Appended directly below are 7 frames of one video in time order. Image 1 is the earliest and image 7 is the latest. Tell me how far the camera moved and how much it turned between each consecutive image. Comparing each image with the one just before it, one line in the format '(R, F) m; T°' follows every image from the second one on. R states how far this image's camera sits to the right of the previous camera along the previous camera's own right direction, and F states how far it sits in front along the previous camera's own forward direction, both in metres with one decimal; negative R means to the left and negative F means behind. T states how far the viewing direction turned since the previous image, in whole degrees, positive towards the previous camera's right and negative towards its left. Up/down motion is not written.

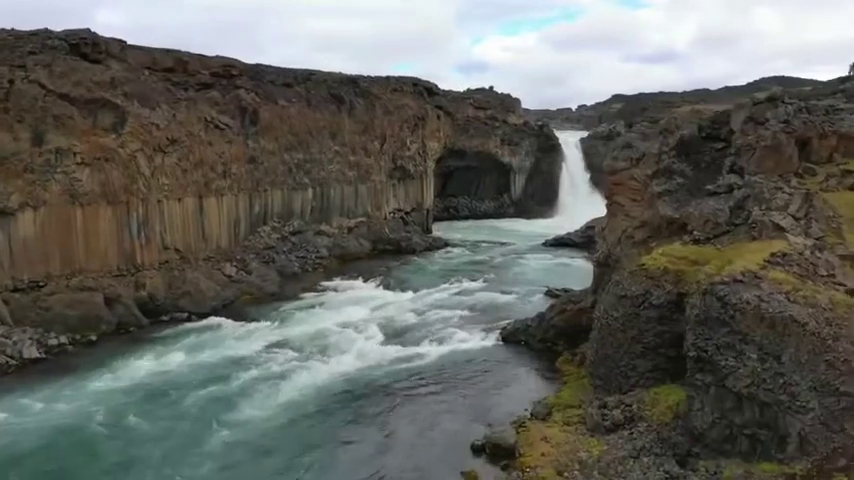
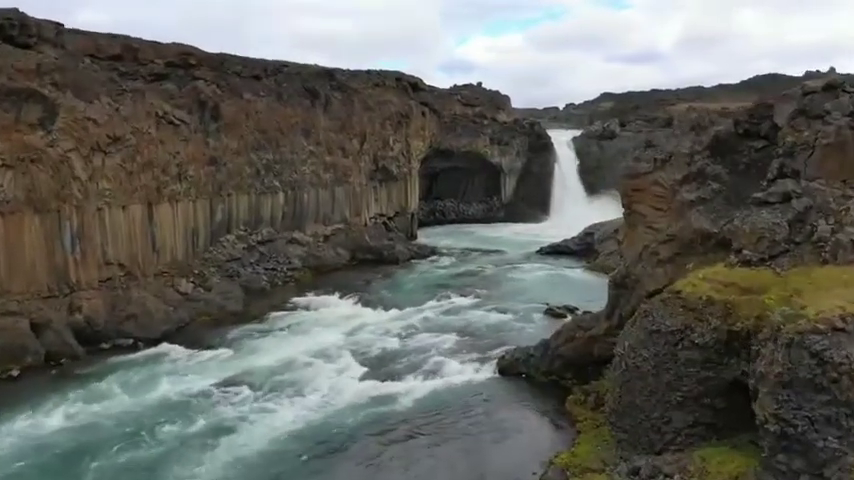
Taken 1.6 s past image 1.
(0.0, +3.0) m; +1°
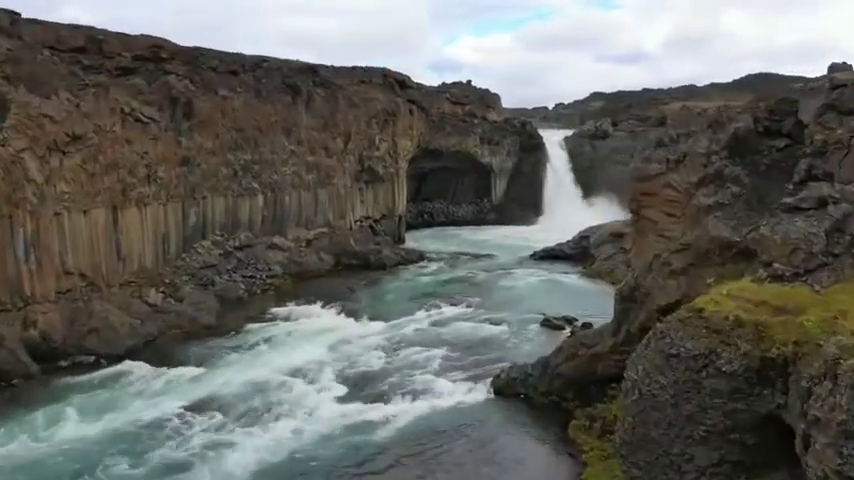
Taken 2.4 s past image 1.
(0.0, +1.5) m; +1°
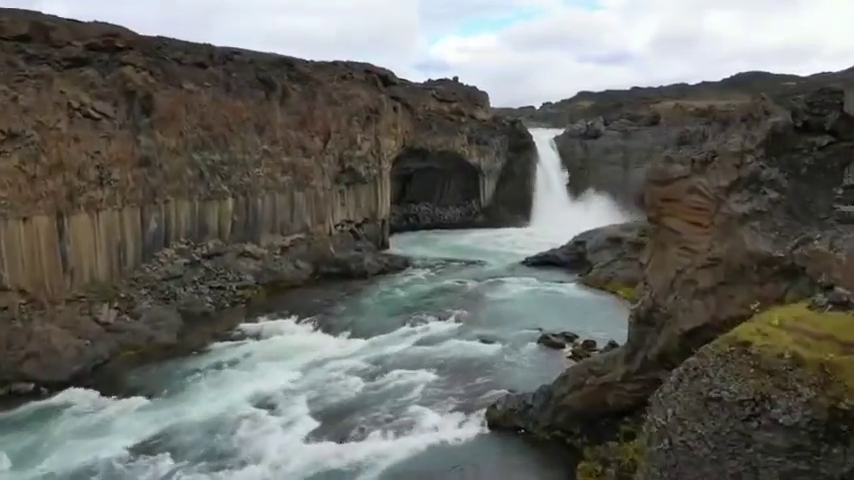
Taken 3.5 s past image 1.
(0.0, +2.0) m; +1°
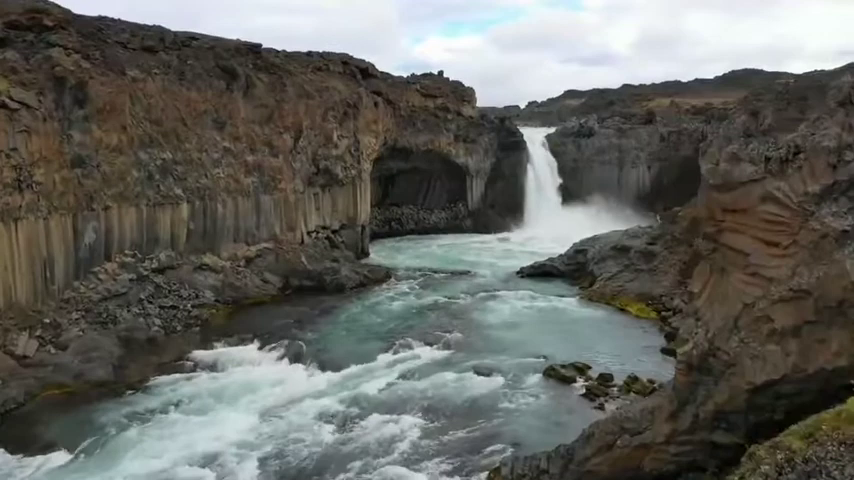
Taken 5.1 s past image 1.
(0.0, +2.9) m; +1°
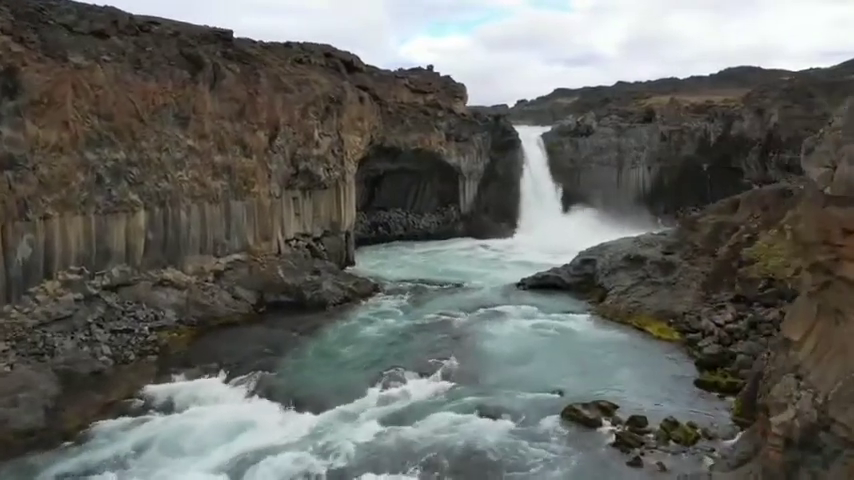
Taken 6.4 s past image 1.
(-0.2, +2.5) m; +1°
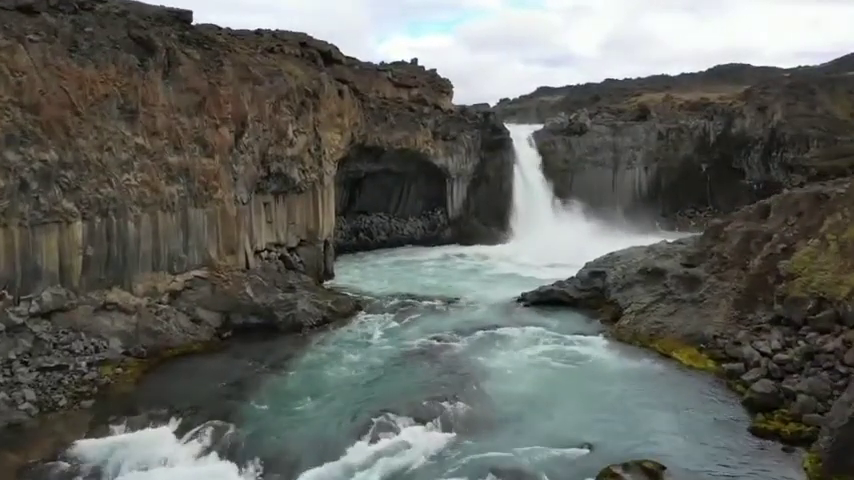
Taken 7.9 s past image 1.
(-0.3, +2.7) m; +2°
